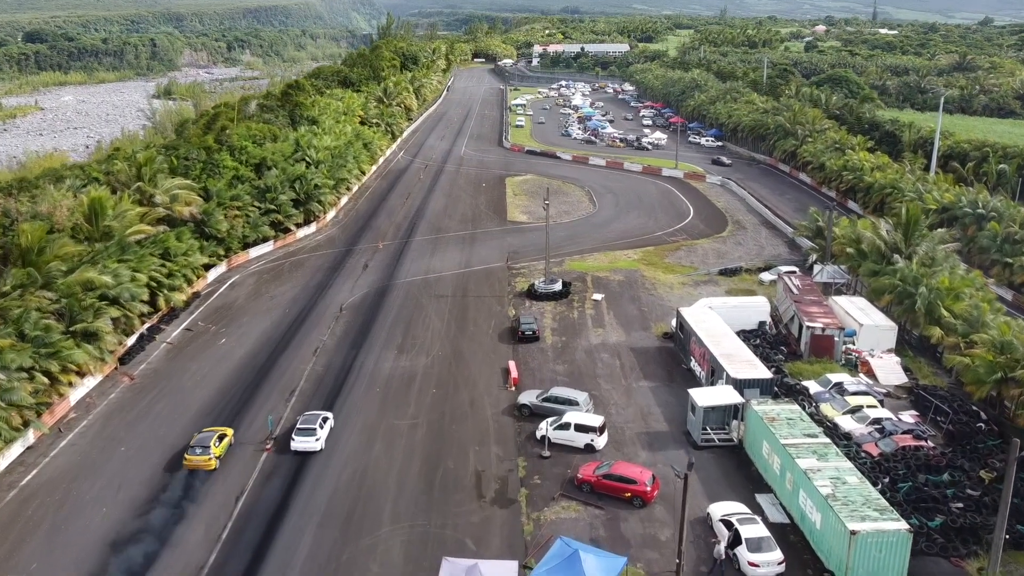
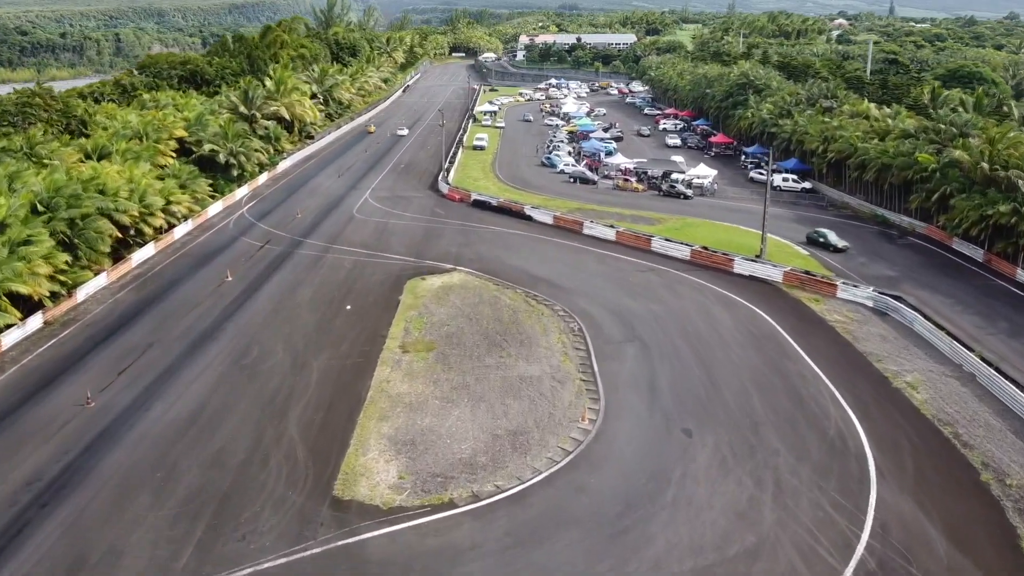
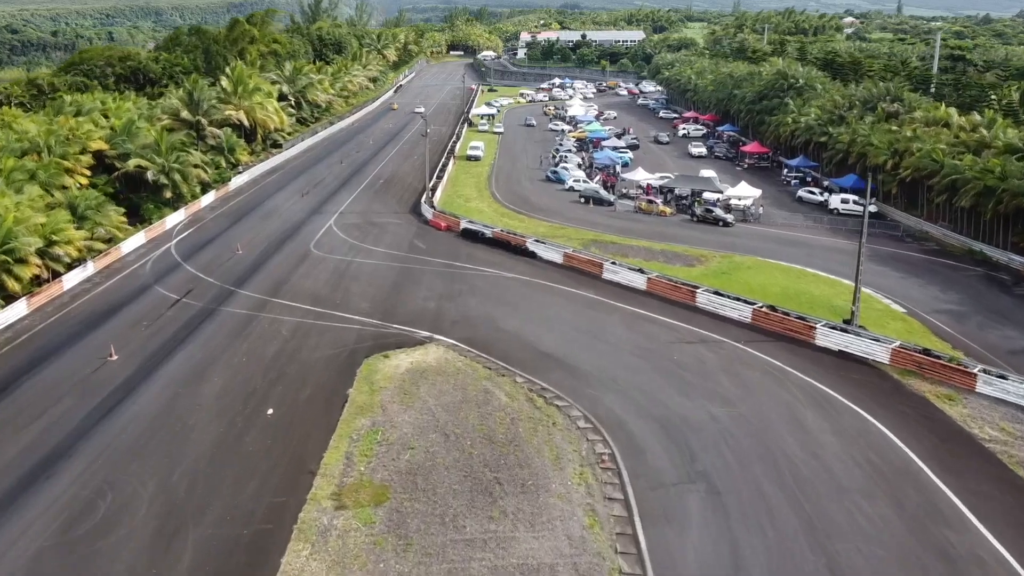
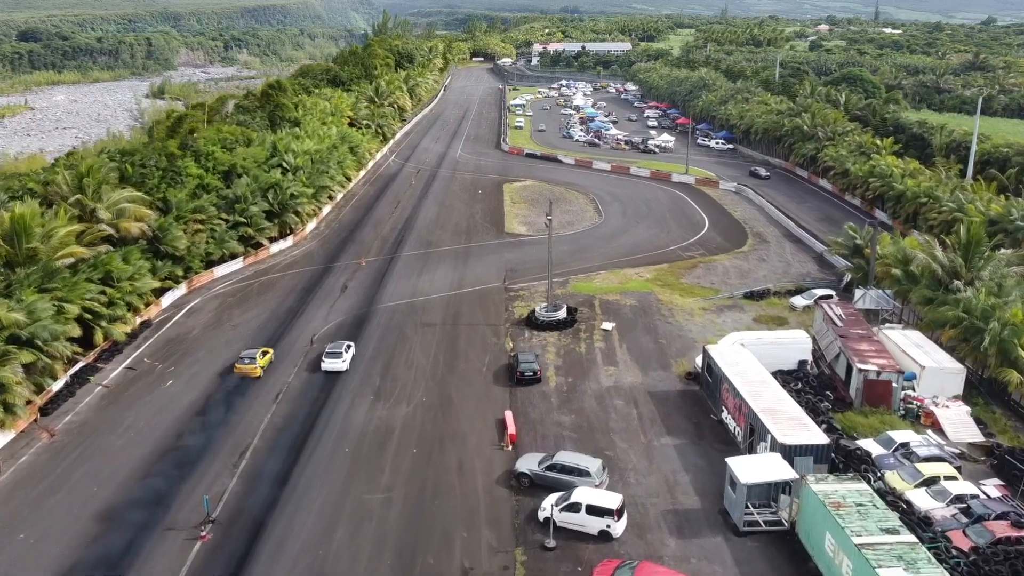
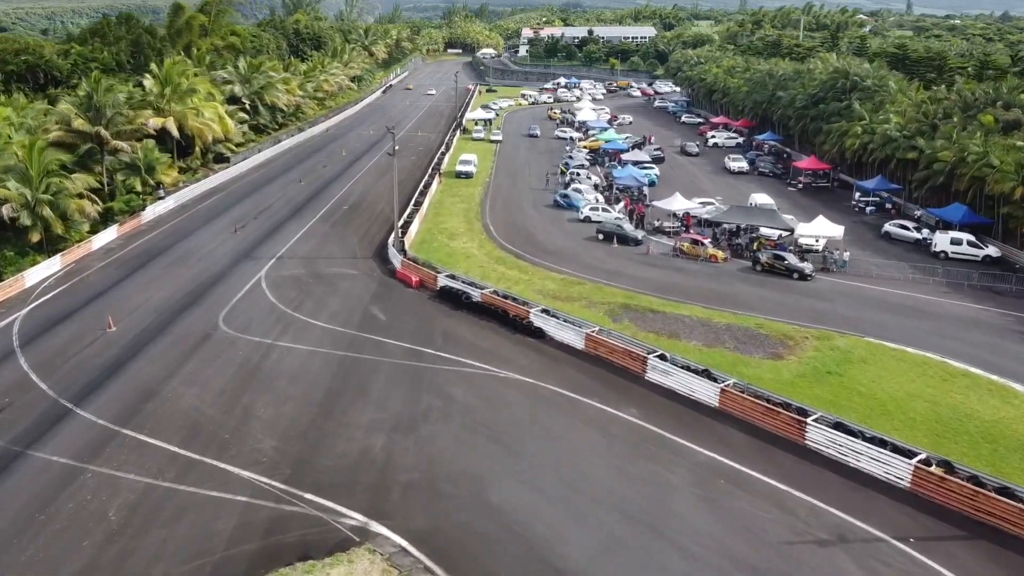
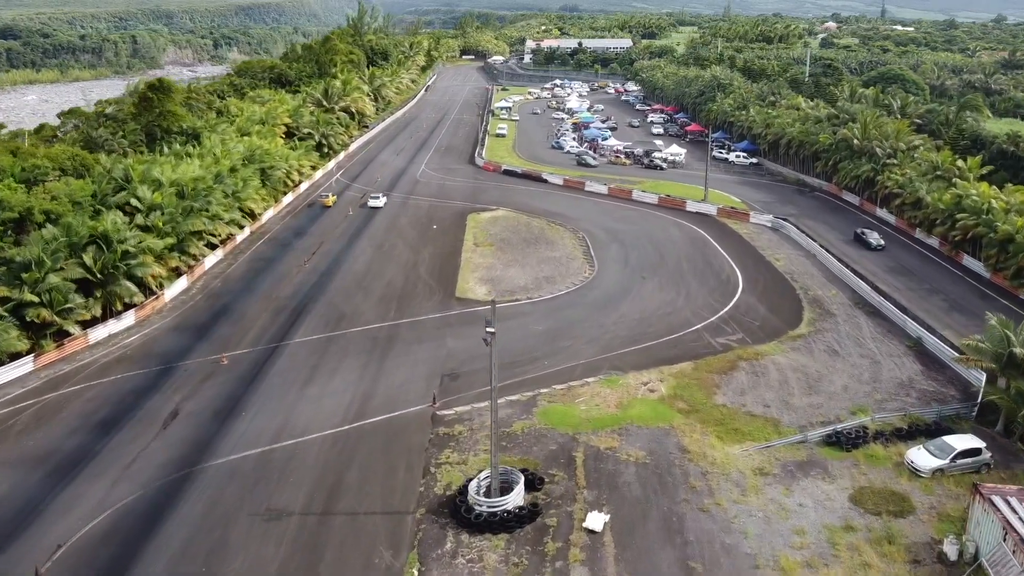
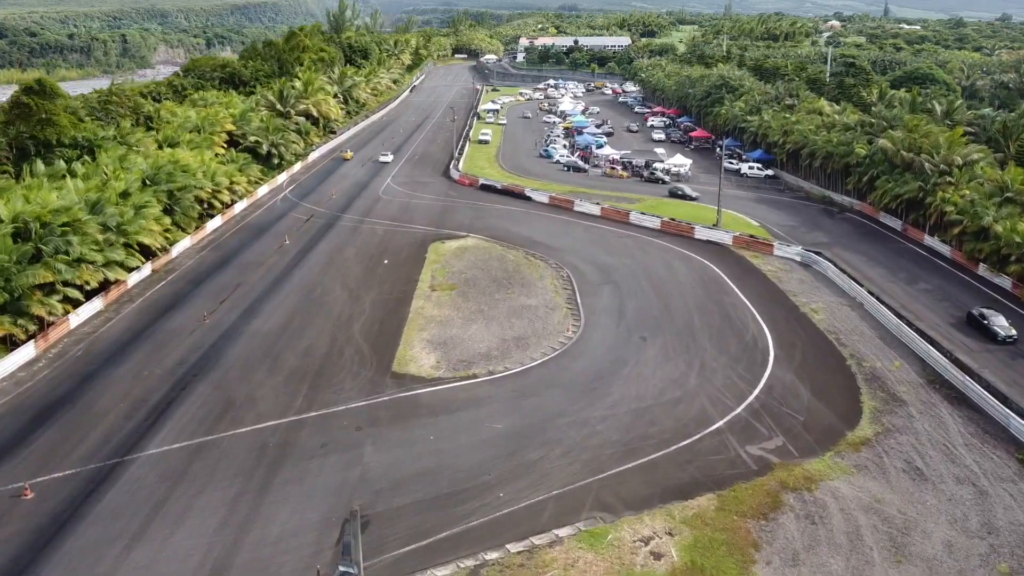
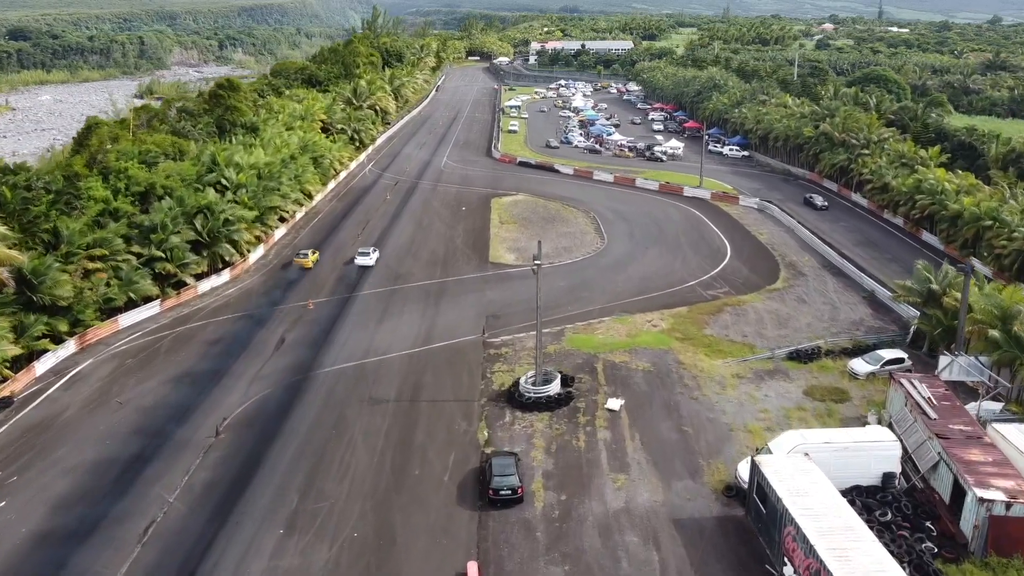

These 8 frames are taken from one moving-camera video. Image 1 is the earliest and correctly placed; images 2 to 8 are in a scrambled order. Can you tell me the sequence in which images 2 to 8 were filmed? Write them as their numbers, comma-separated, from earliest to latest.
4, 8, 6, 7, 2, 3, 5
